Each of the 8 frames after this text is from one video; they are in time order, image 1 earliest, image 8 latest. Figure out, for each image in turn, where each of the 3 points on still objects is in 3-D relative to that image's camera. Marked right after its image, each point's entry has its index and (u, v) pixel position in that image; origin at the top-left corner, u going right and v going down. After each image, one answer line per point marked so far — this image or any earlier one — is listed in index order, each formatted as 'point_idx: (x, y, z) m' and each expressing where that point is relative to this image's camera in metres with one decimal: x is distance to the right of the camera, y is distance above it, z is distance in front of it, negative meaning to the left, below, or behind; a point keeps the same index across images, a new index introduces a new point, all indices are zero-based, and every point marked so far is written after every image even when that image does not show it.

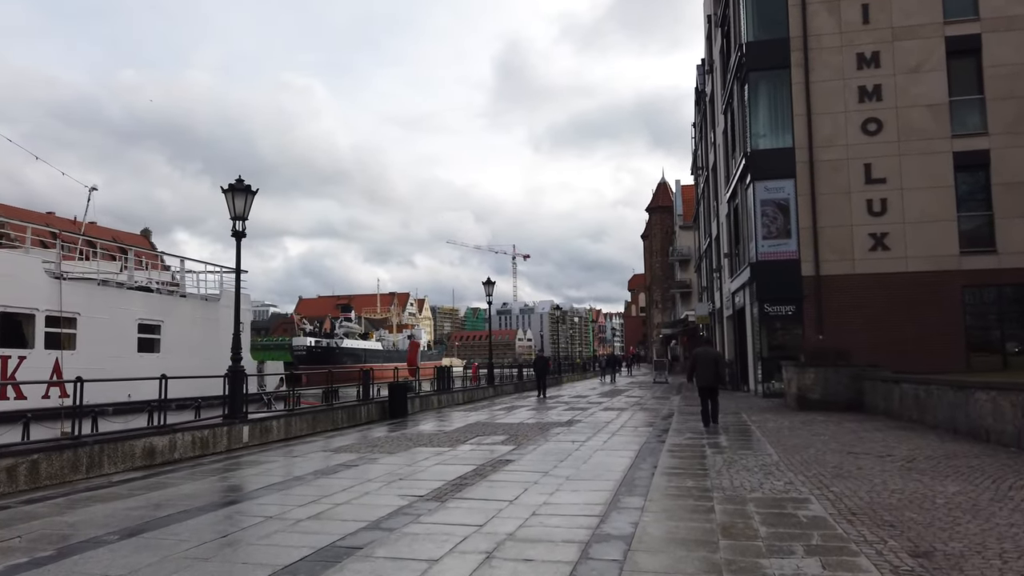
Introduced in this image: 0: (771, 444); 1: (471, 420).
0: (+4.3, -2.6, +12.7) m
1: (-1.1, -3.4, +19.3) m
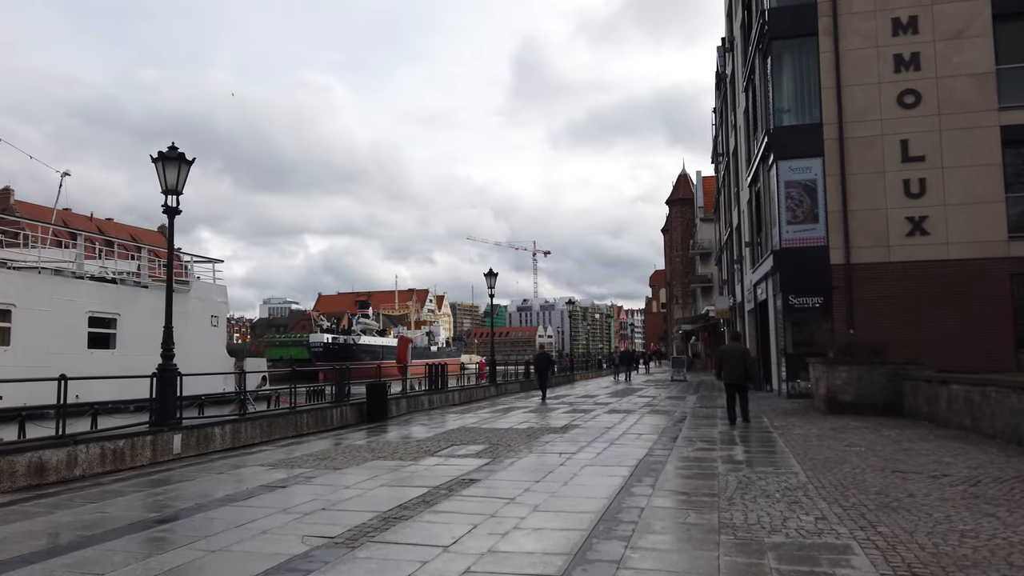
0: (+4.0, -2.4, +10.6) m
1: (-1.2, -3.1, +17.4) m
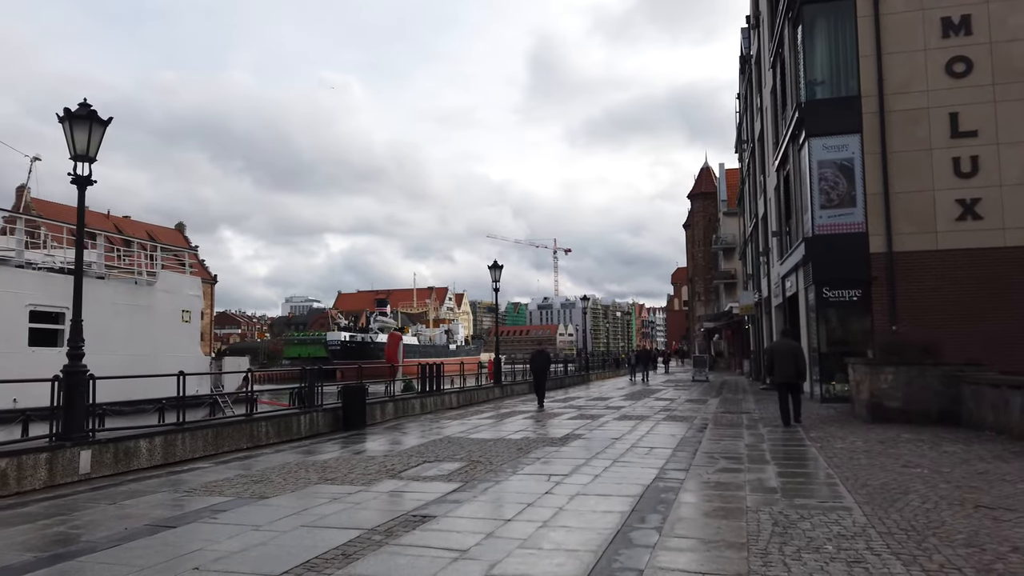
0: (+3.7, -2.2, +8.5) m
1: (-1.3, -2.9, +15.4) m
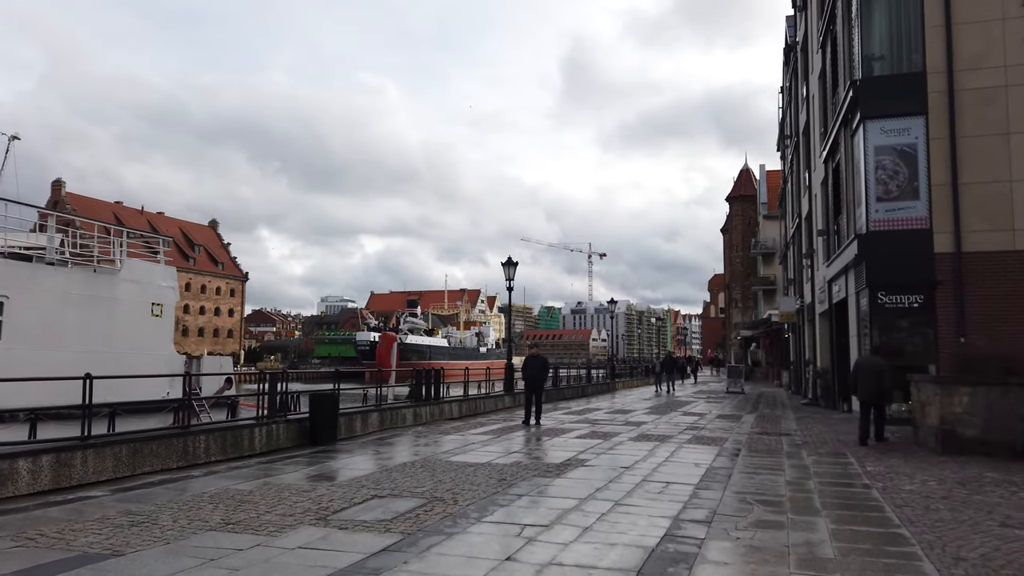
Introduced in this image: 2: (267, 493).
0: (+3.4, -2.1, +6.1) m
1: (-1.3, -2.8, +13.3) m
2: (-2.6, -2.2, +8.2) m
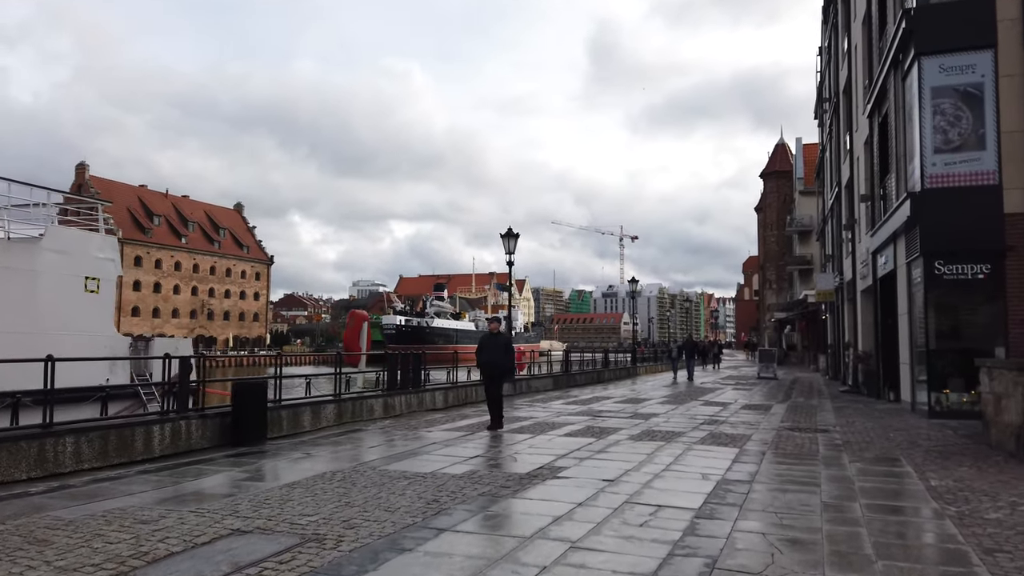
0: (+2.6, -1.8, +3.6) m
1: (-1.7, -2.3, +11.0) m
2: (-3.2, -1.9, +5.9) m
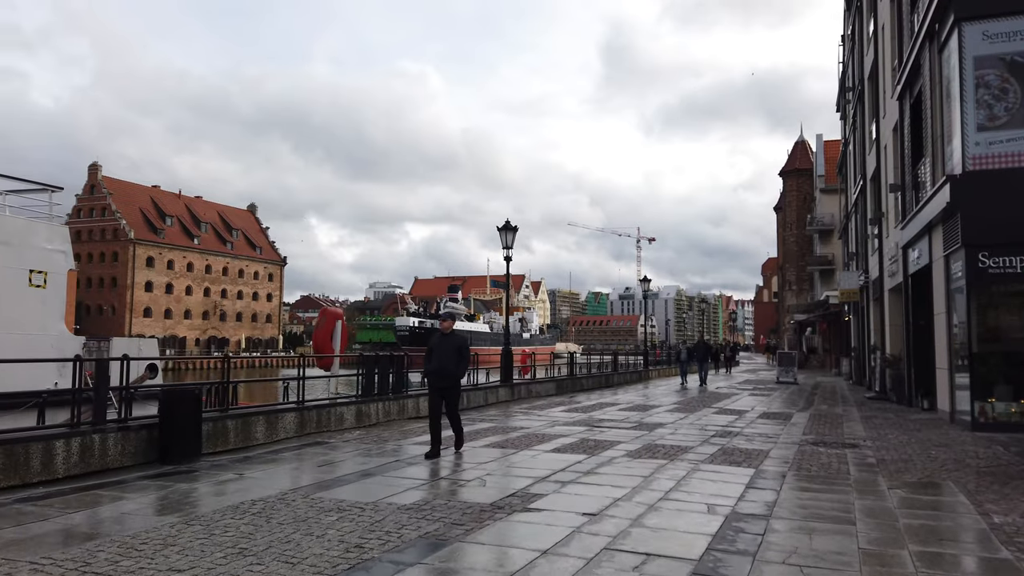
0: (+2.2, -1.7, +2.0) m
1: (-2.0, -2.3, +9.5) m
2: (-3.6, -1.8, +4.5) m
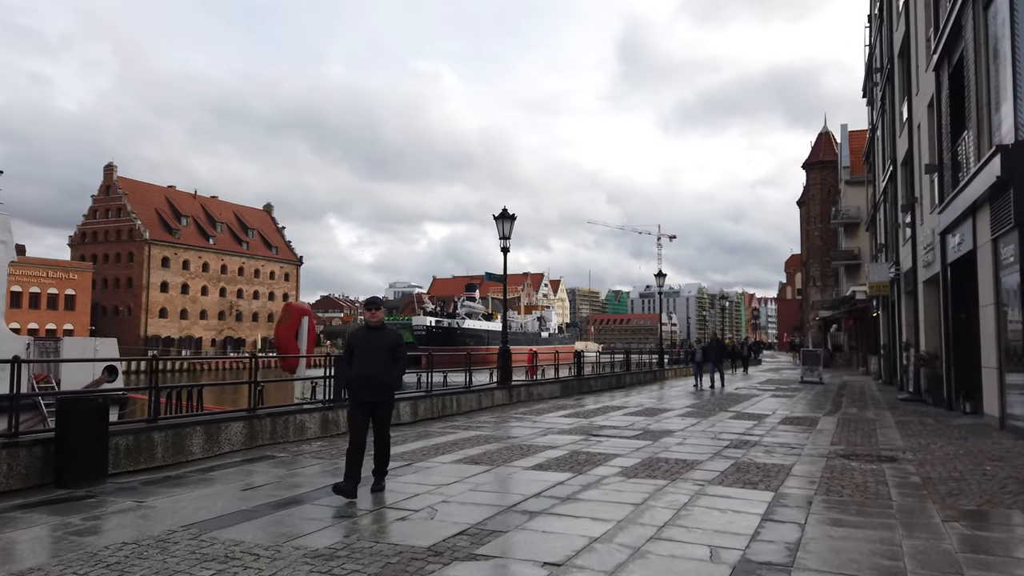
0: (+1.7, -1.5, +0.4) m
1: (-2.3, -2.1, +8.0) m
2: (-4.1, -1.7, +3.1) m
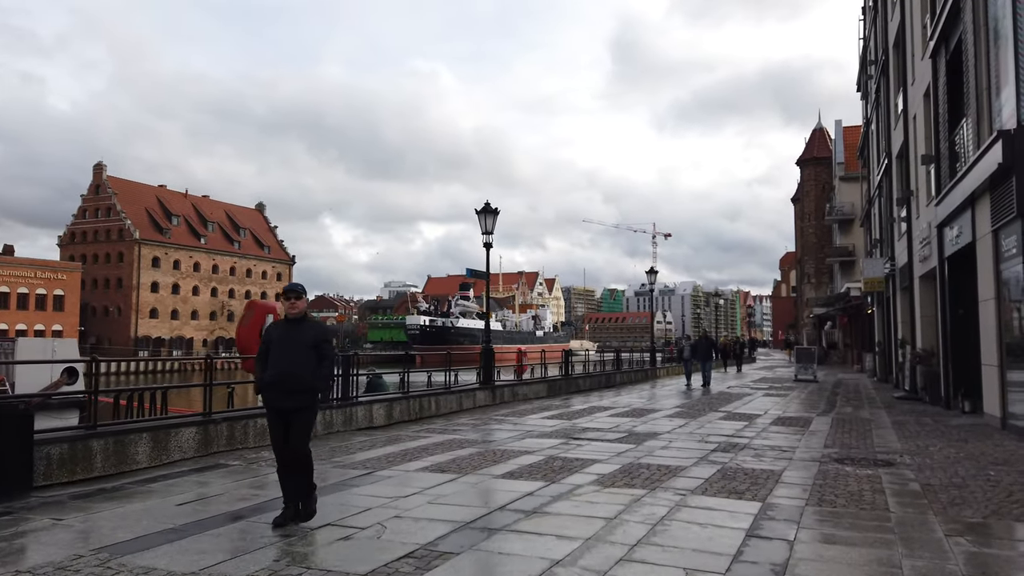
0: (+1.4, -1.5, -0.2) m
1: (-2.6, -2.1, +7.4) m
2: (-4.4, -1.6, +2.4) m
